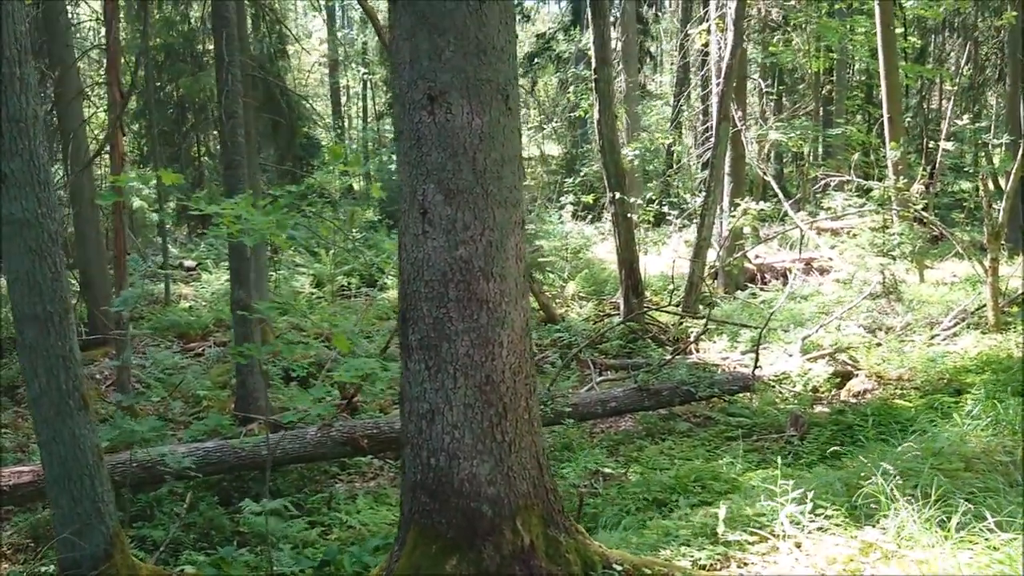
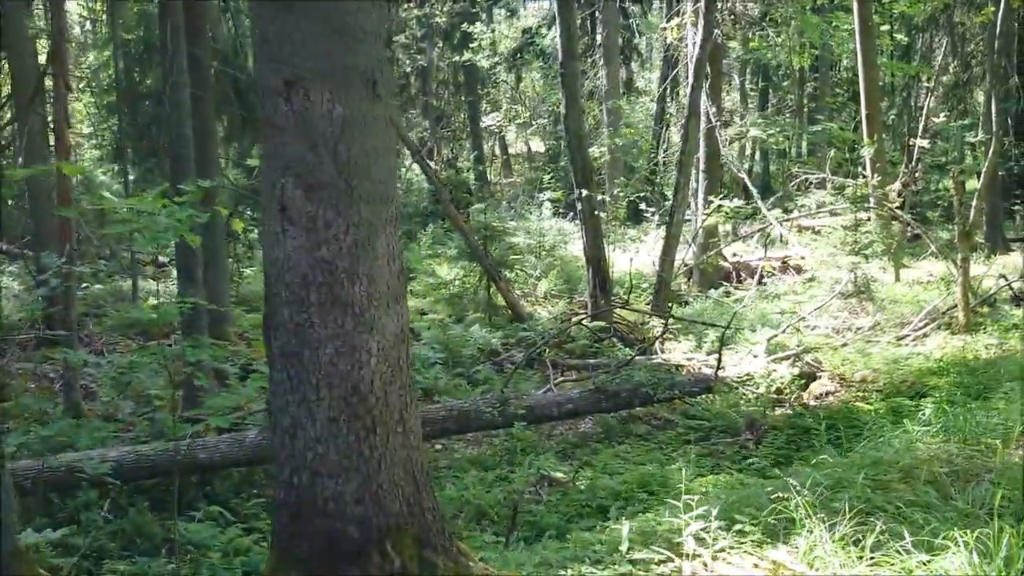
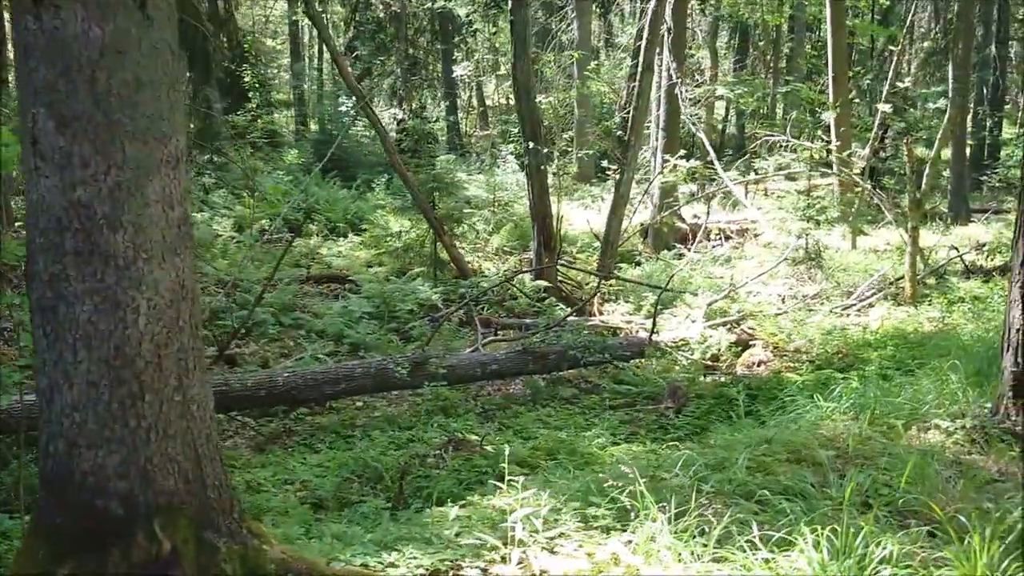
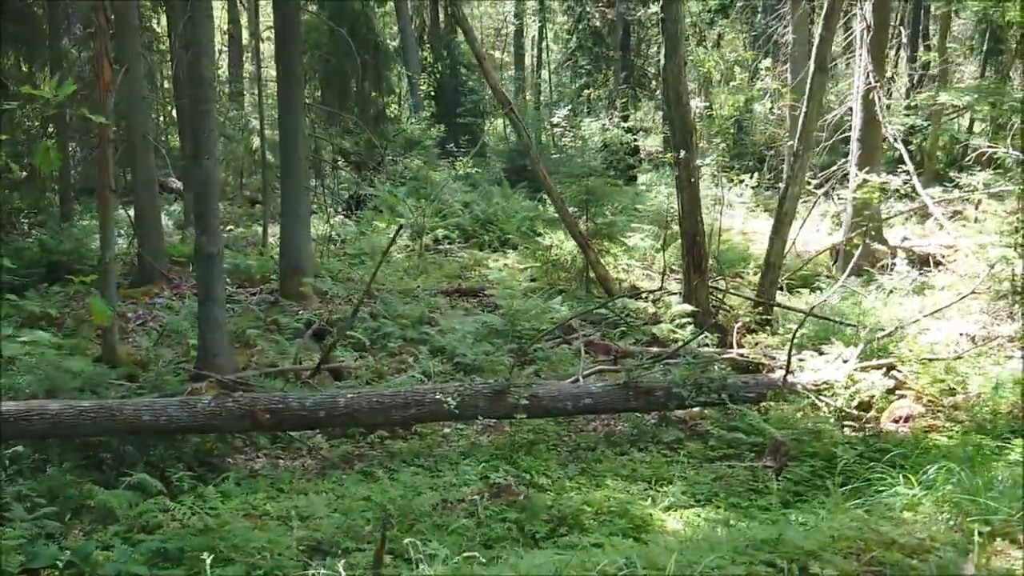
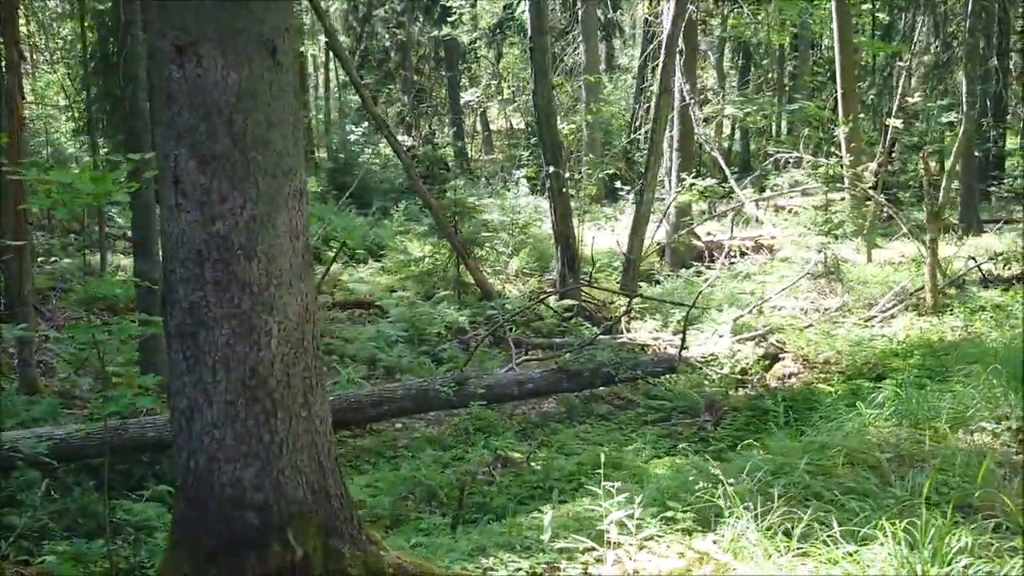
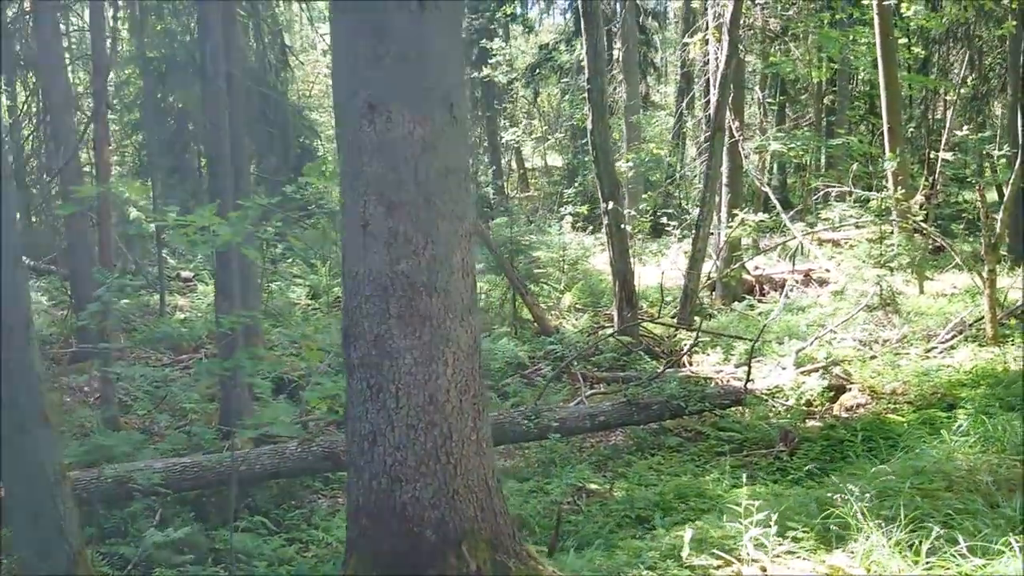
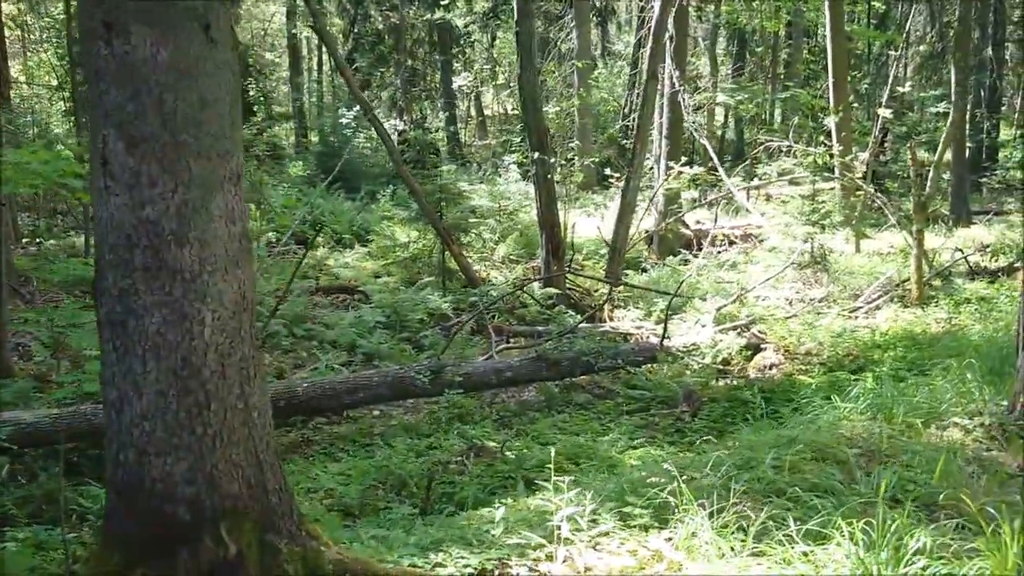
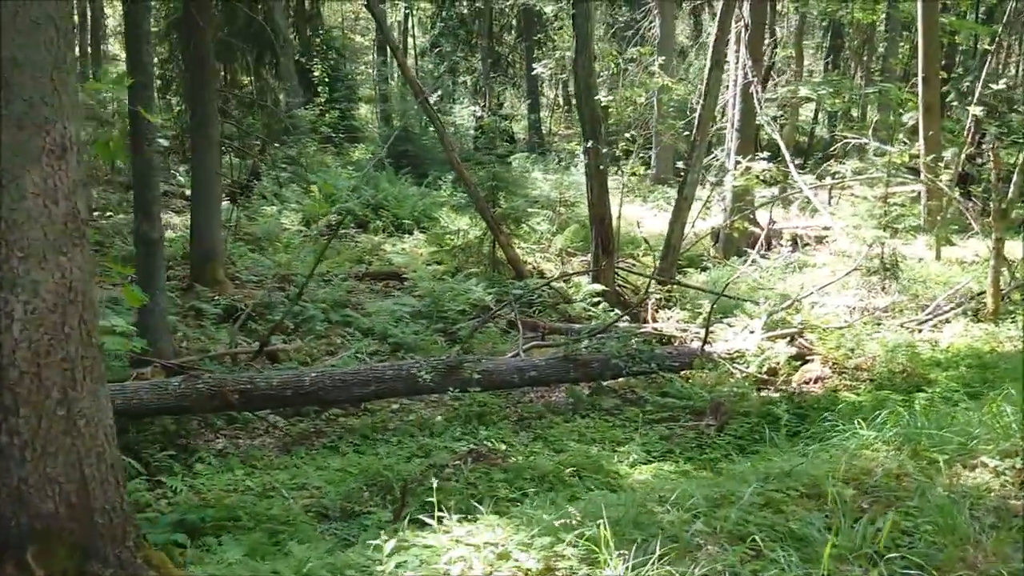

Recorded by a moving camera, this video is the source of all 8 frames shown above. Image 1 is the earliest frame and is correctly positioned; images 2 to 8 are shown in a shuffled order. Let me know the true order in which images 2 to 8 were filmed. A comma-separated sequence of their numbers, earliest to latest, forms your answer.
6, 2, 5, 7, 3, 8, 4
